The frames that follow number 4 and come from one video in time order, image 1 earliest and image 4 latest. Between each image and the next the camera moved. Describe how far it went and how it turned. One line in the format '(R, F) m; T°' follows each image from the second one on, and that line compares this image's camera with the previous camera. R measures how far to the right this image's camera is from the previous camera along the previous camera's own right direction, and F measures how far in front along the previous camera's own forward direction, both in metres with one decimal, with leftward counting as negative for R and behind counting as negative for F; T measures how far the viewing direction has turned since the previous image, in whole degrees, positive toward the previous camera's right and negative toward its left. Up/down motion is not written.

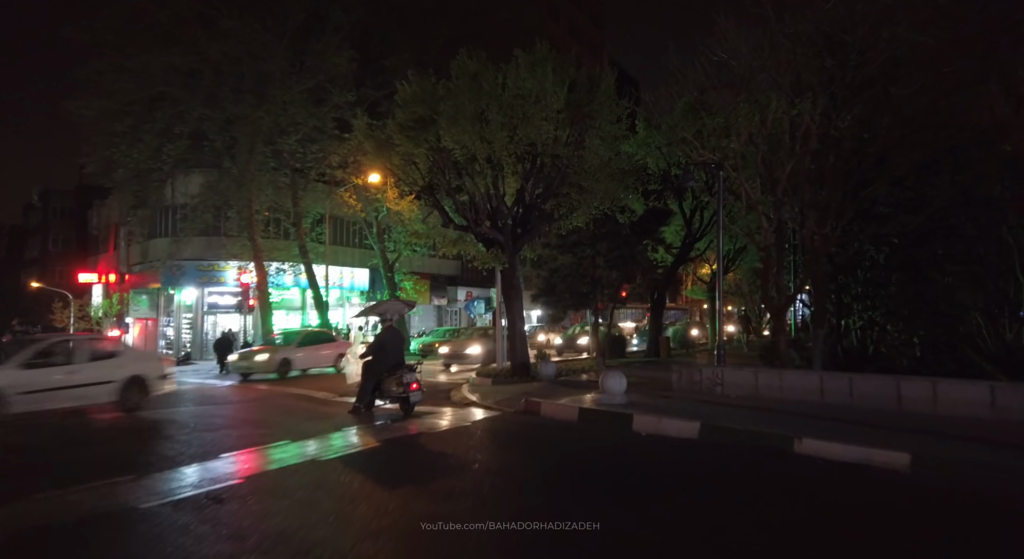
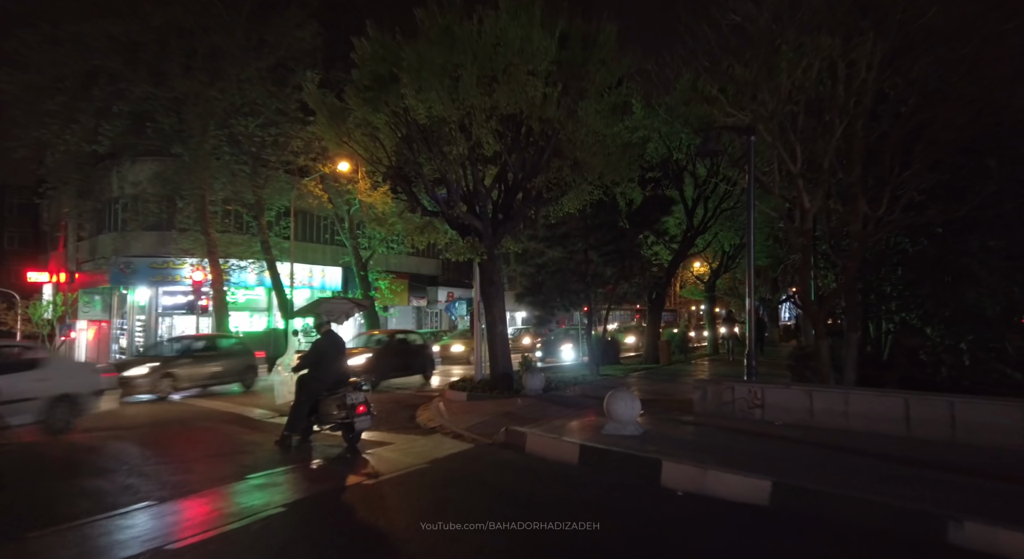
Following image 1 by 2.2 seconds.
(+0.1, +2.2) m; +2°
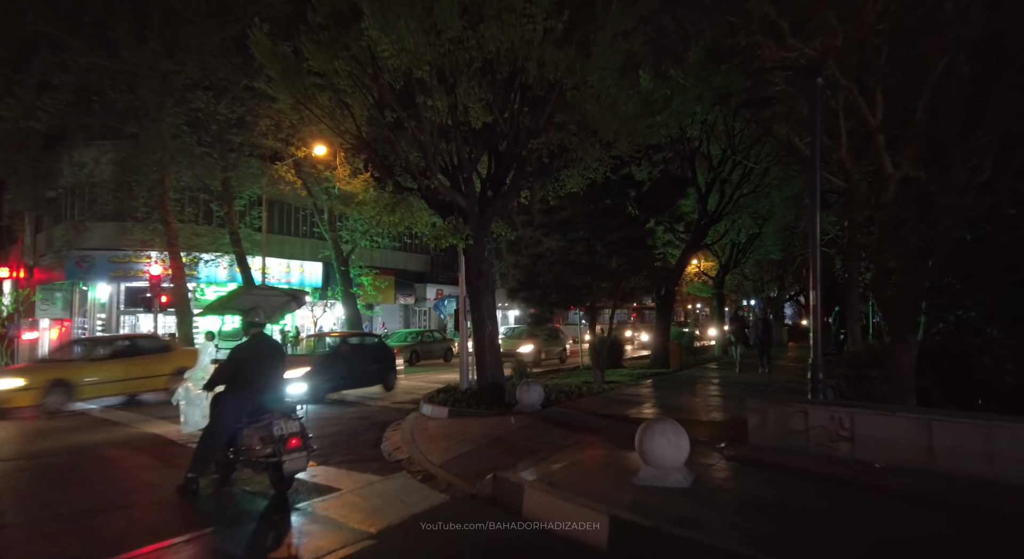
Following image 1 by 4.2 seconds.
(0.0, +2.1) m; +1°
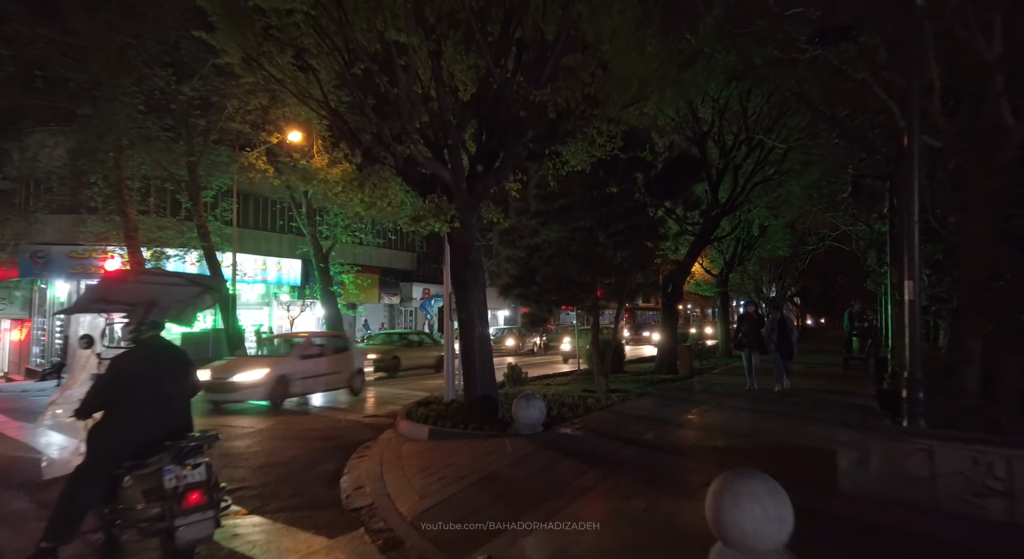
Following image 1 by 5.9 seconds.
(-0.1, +1.7) m; +1°
